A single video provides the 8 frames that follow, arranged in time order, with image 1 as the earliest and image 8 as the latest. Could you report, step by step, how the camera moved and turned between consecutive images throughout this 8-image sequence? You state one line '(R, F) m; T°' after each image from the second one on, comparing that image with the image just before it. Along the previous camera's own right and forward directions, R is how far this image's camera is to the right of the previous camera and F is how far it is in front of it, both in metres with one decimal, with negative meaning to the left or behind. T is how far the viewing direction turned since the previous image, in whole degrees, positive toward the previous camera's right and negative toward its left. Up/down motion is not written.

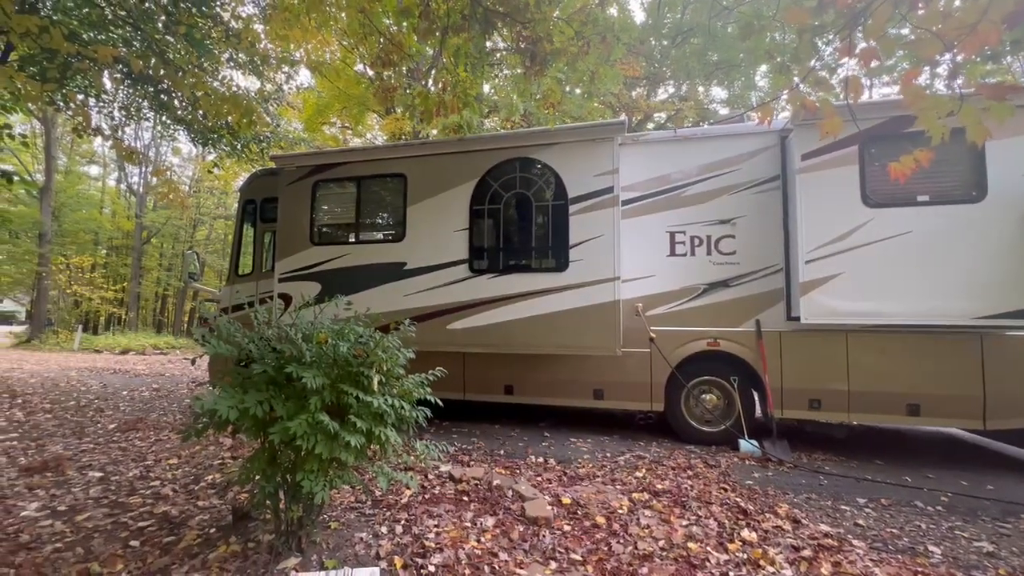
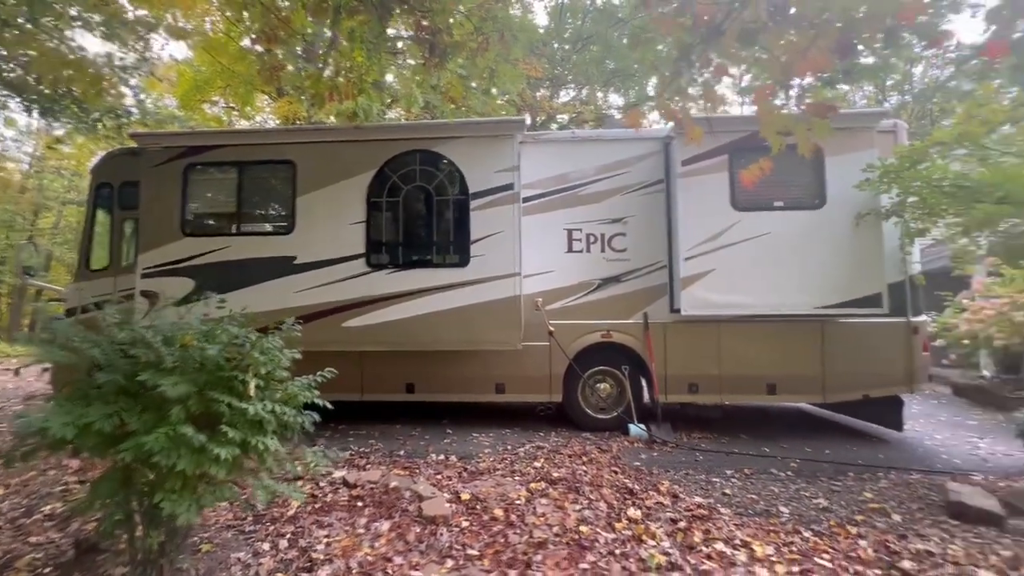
(+0.1, 0.0) m; +11°
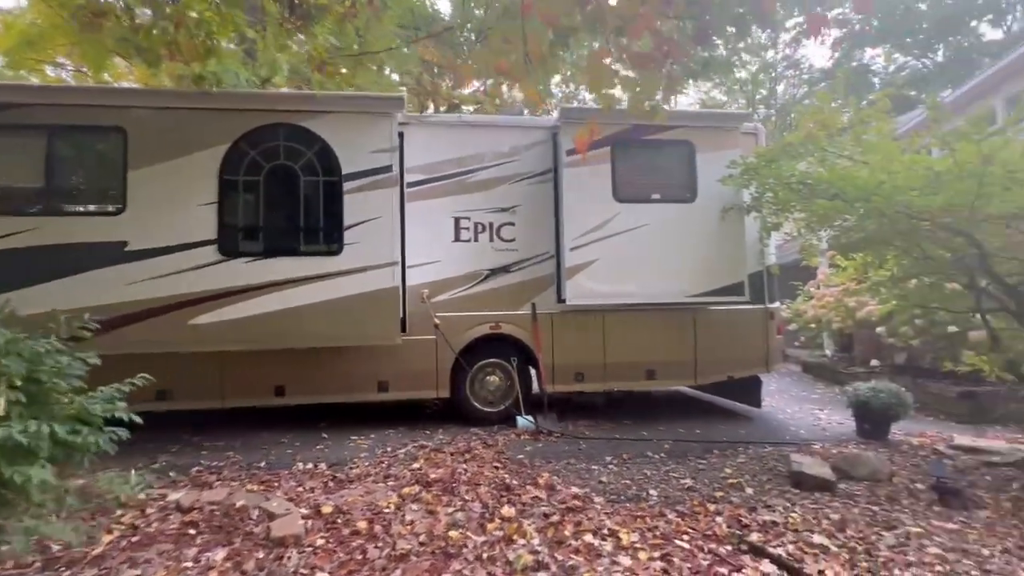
(+0.3, +0.2) m; +11°
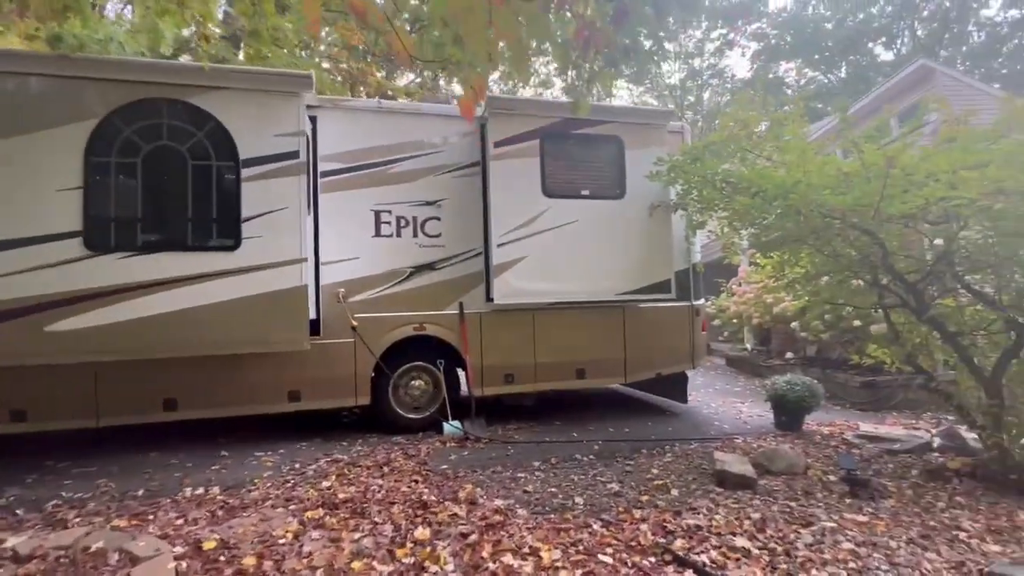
(+0.2, +0.3) m; +7°
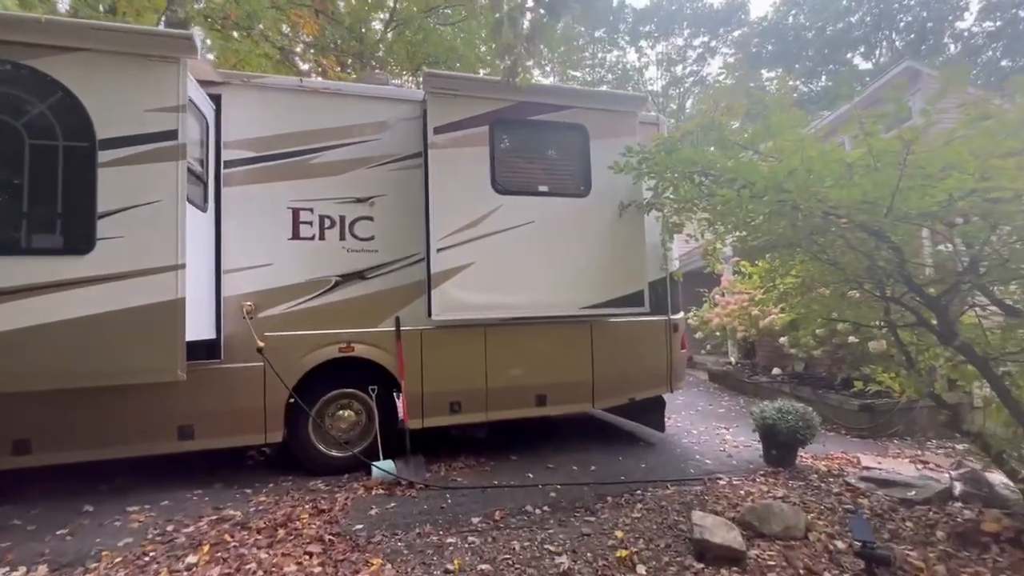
(+0.5, +0.9) m; +2°
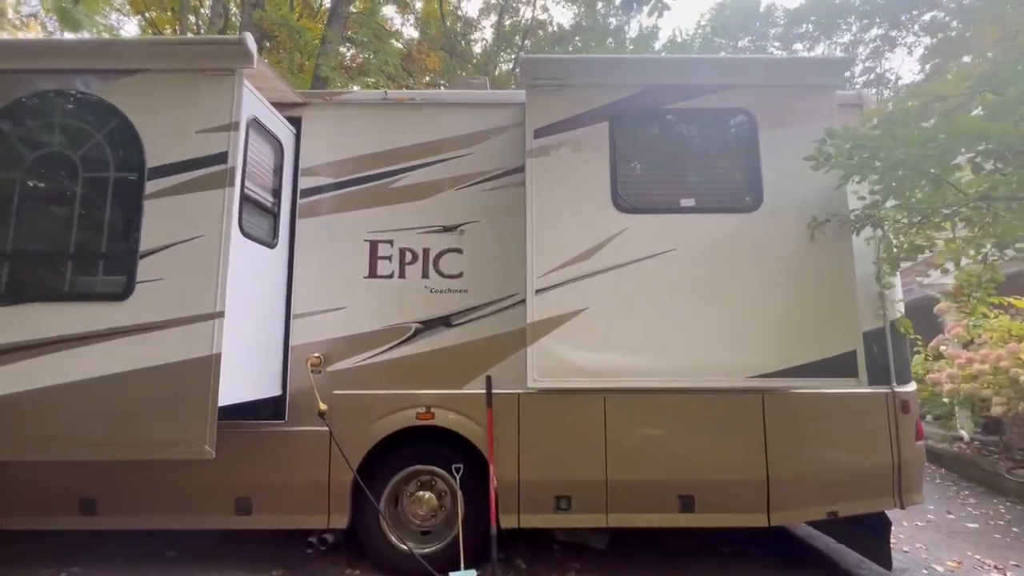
(0.0, +1.4) m; -16°
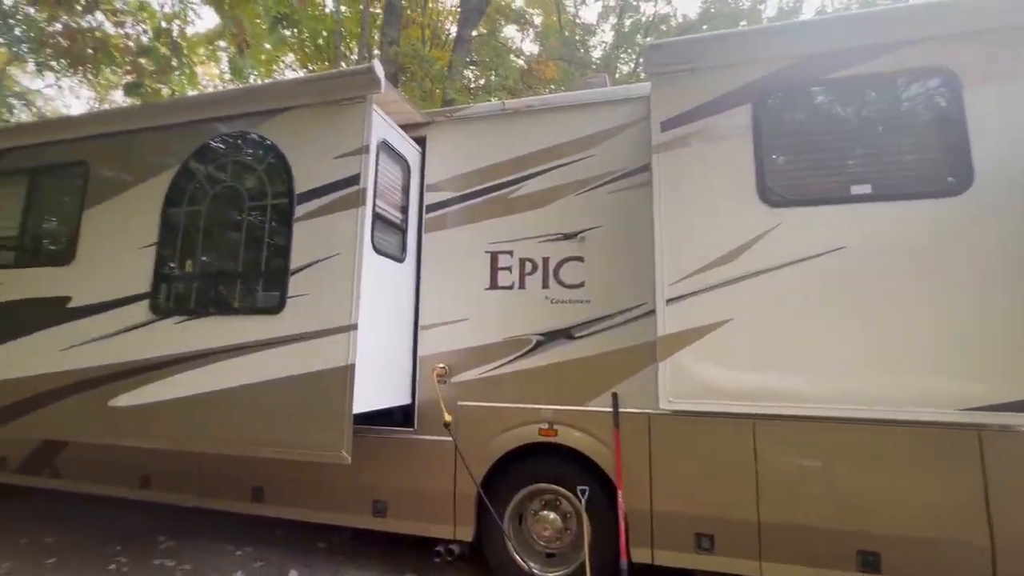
(0.0, +0.2) m; -15°
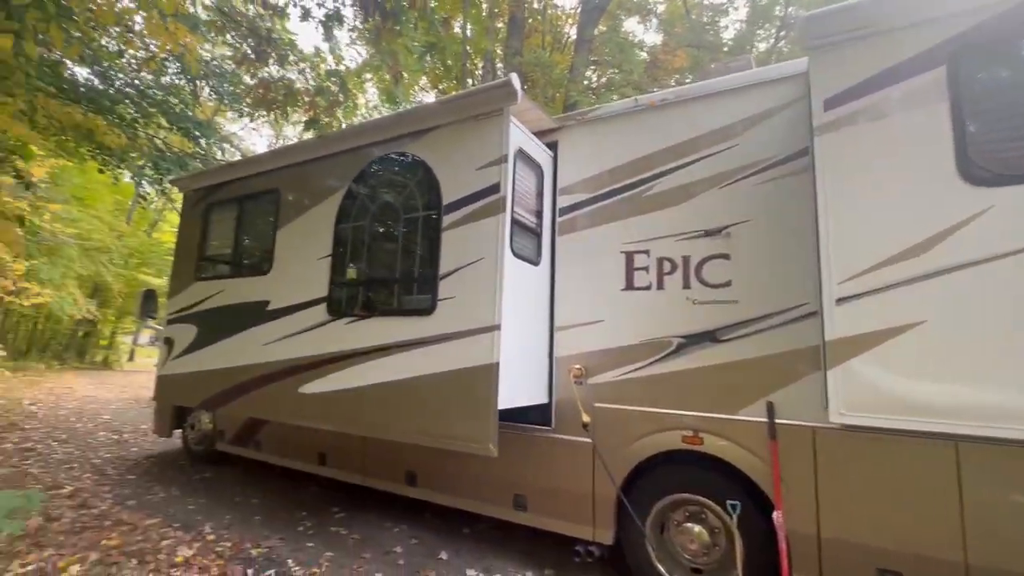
(-0.1, 0.0) m; -15°
